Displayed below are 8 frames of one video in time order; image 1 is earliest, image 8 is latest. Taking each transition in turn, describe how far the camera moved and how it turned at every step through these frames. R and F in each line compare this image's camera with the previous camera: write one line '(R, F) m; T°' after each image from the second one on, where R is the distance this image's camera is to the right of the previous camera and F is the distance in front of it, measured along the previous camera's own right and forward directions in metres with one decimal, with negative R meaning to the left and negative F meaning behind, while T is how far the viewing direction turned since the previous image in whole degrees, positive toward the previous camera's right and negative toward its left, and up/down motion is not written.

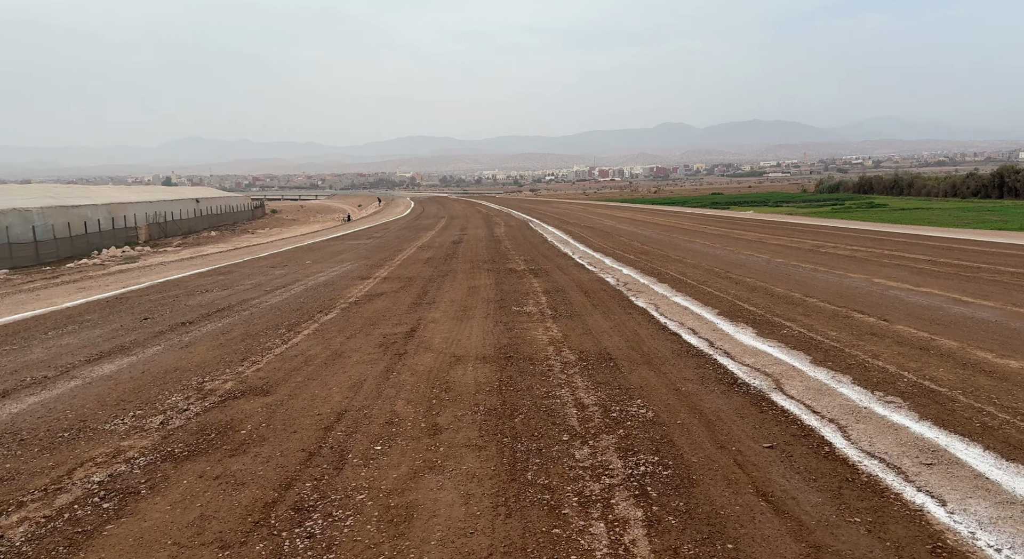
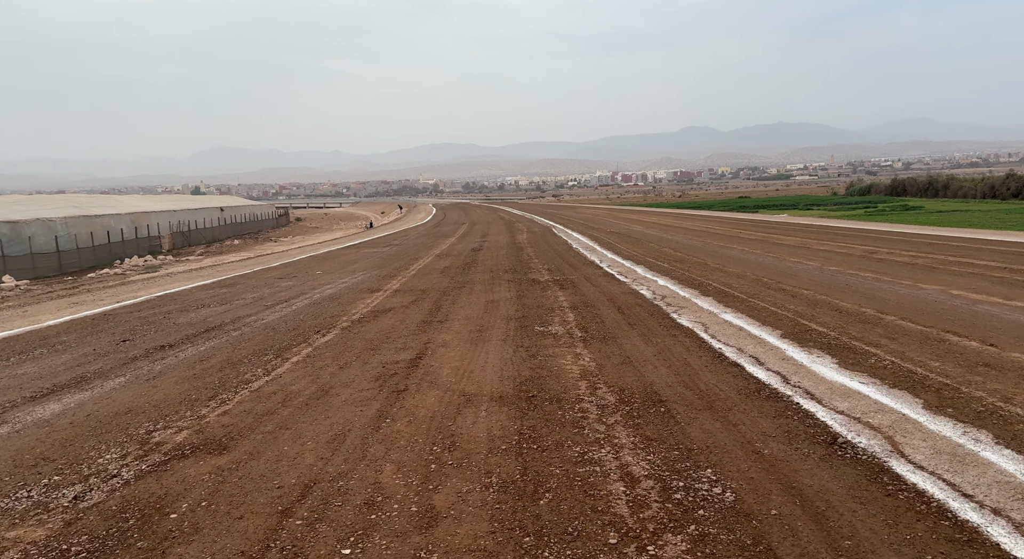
(0.0, +1.6) m; -2°
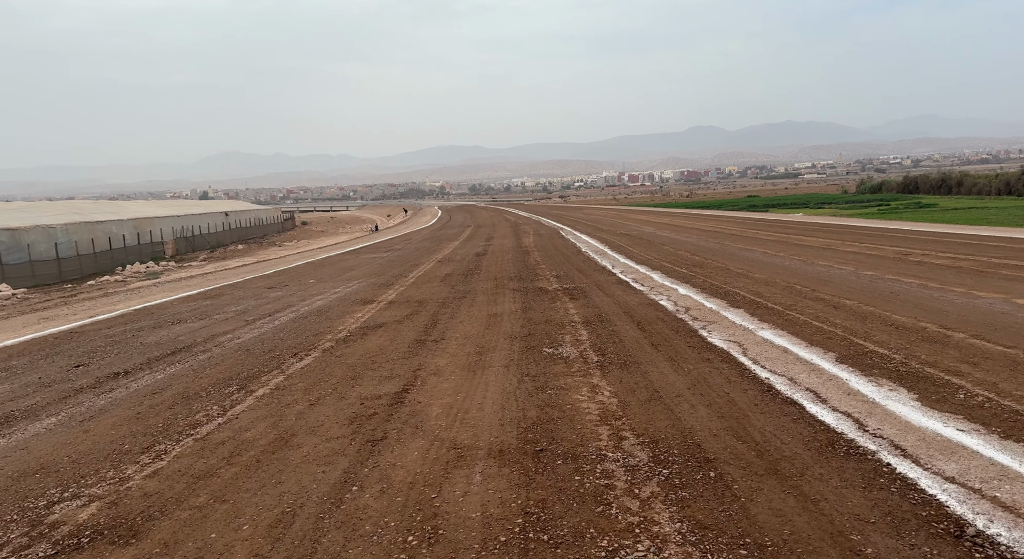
(0.0, +1.4) m; -1°
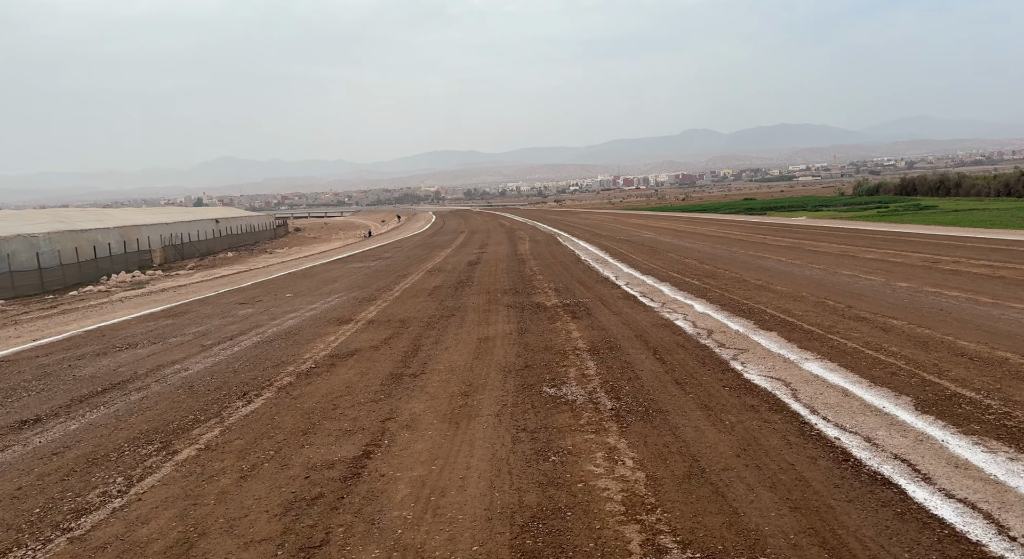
(0.0, +1.6) m; 0°
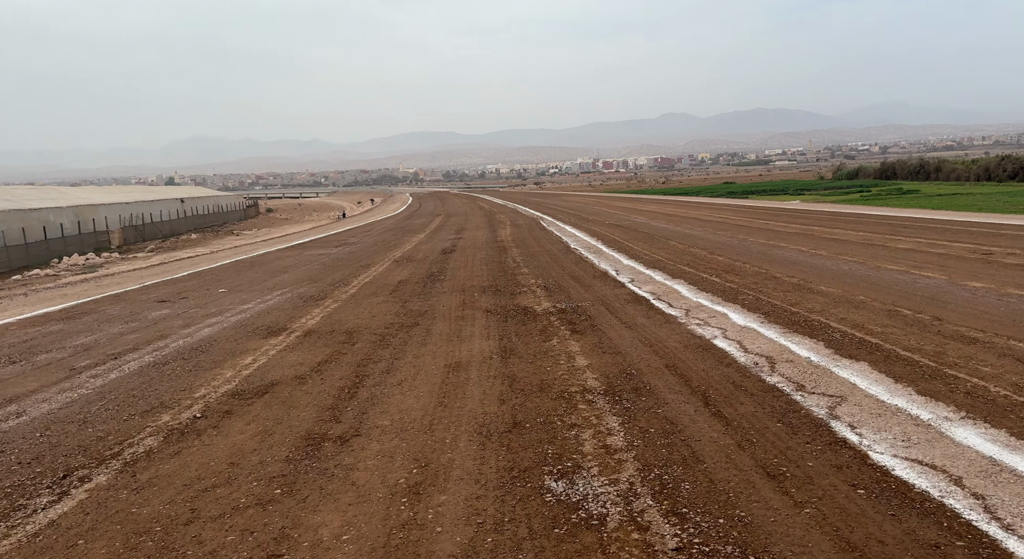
(0.0, +2.9) m; +2°
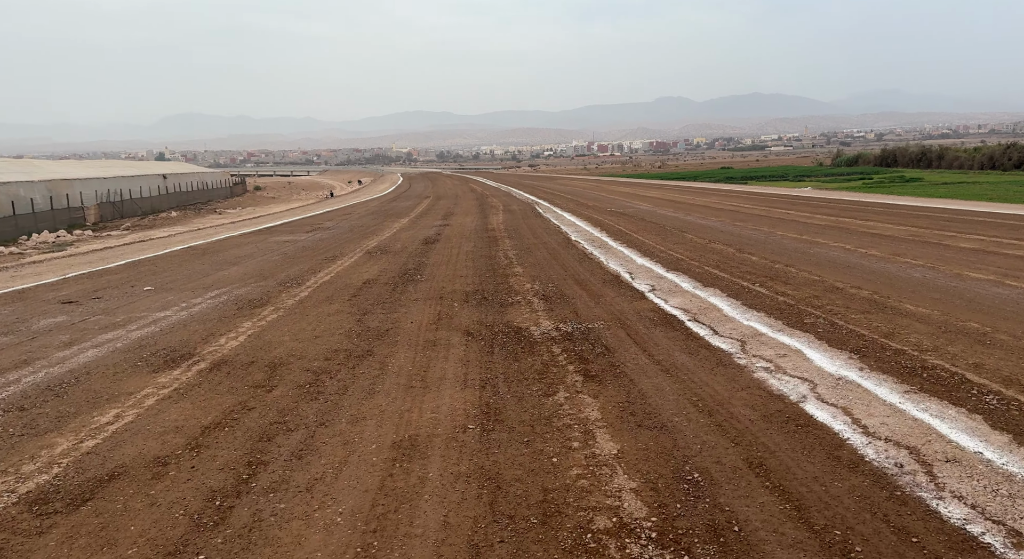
(0.0, +2.8) m; 0°
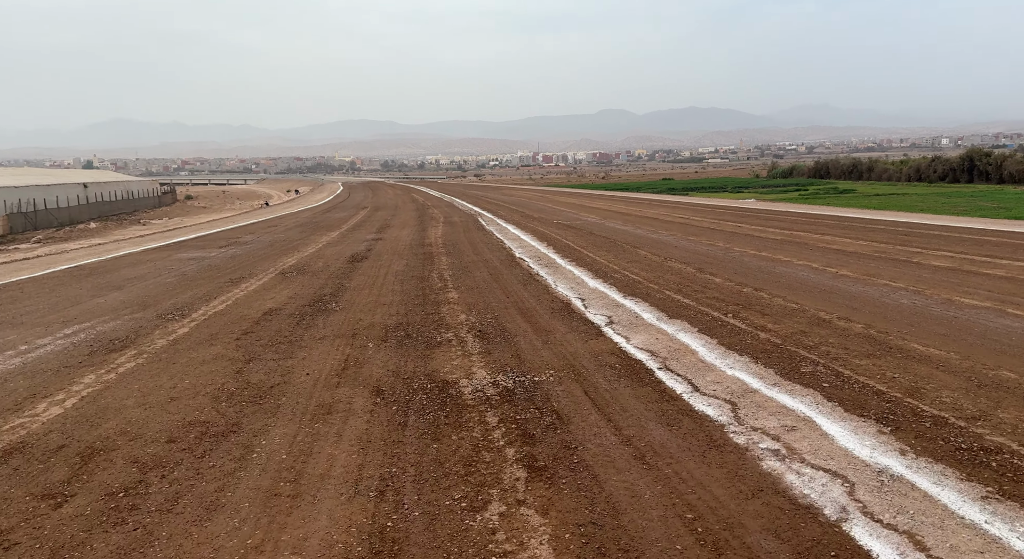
(+0.2, +1.9) m; +4°
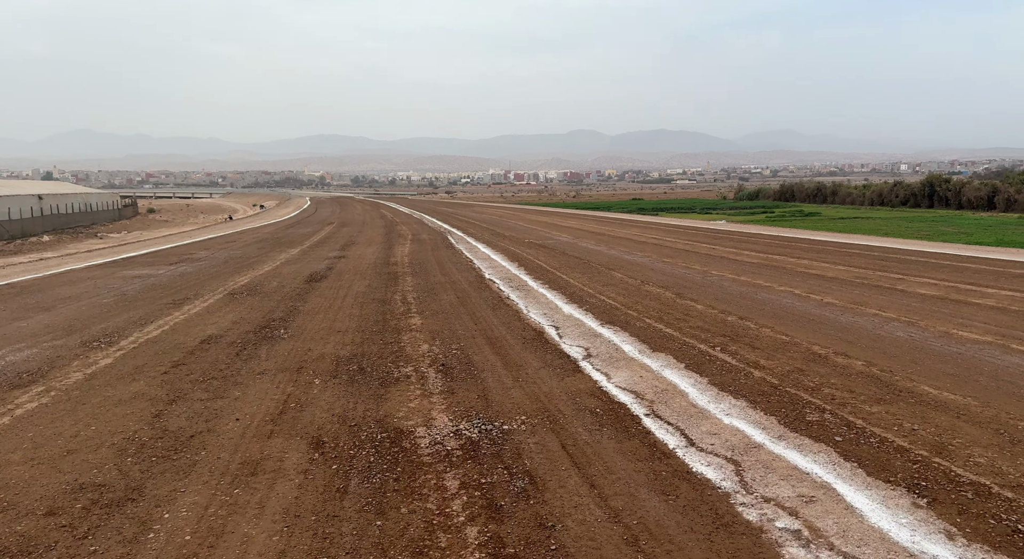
(0.0, +0.9) m; +2°
